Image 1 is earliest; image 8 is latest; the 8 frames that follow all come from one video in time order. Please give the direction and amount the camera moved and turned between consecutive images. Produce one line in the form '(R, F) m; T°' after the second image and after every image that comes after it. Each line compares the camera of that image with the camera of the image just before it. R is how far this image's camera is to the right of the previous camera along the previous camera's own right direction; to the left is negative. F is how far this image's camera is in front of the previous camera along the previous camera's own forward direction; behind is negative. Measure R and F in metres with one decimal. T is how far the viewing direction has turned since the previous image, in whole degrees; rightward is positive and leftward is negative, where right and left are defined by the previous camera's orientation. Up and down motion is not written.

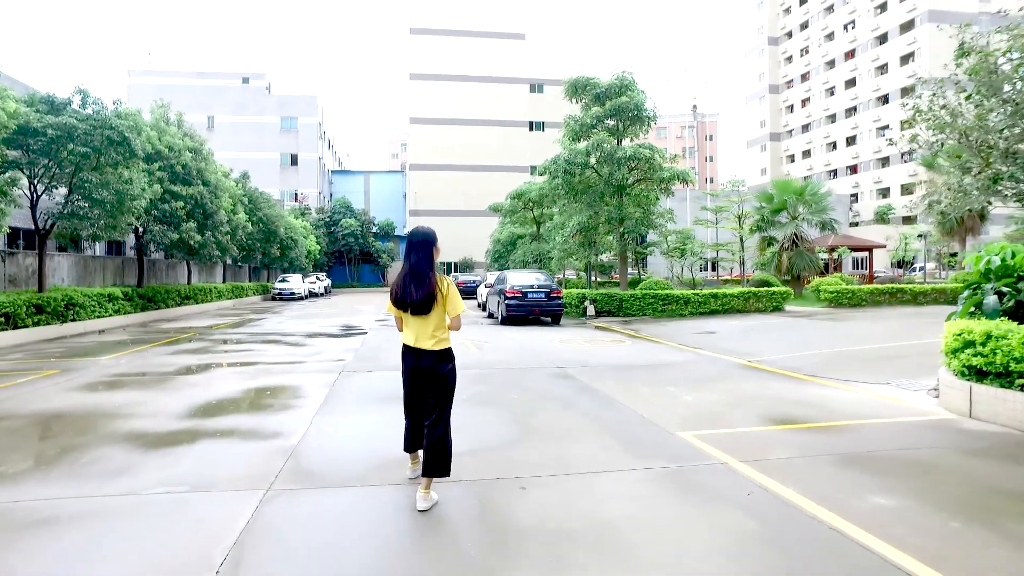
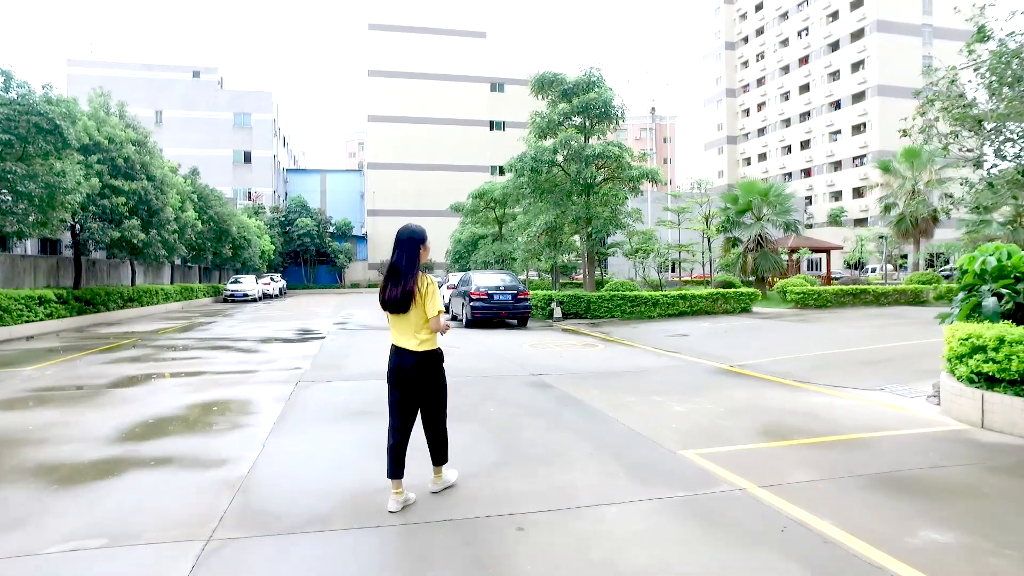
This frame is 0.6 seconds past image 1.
(-0.2, +0.6) m; +4°
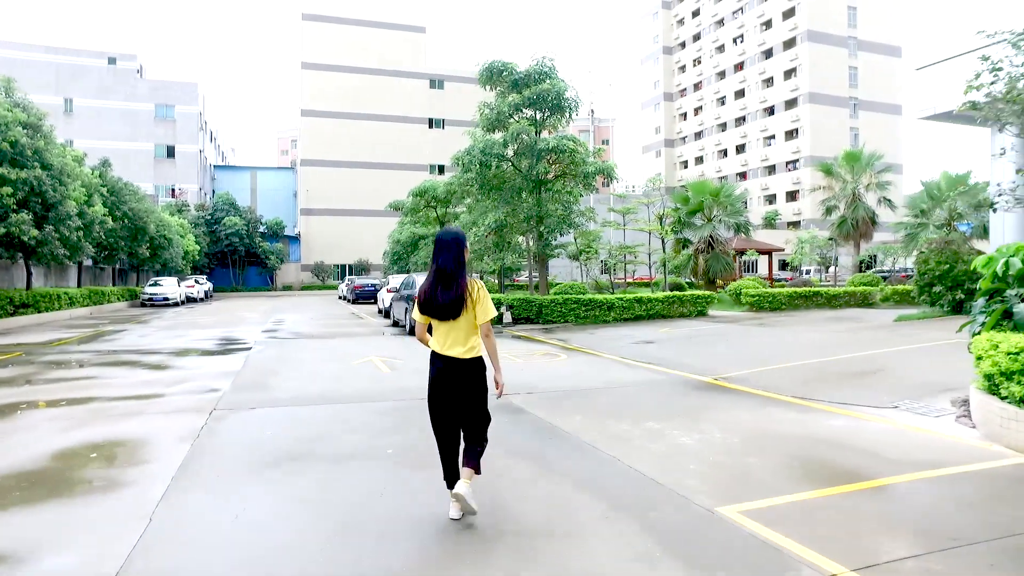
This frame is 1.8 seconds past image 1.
(-0.2, +1.2) m; +5°
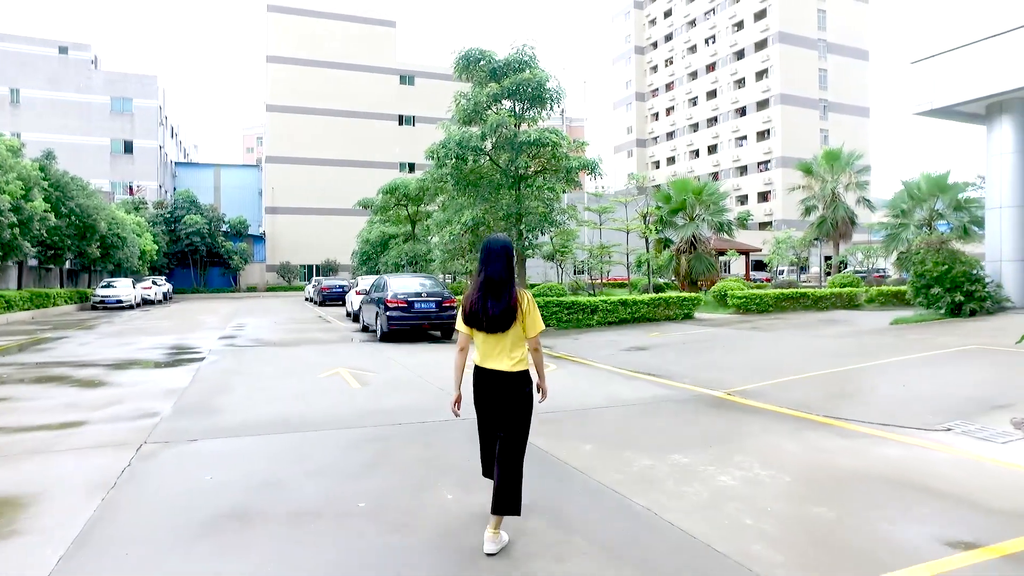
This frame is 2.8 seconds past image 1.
(-0.2, +1.0) m; +3°
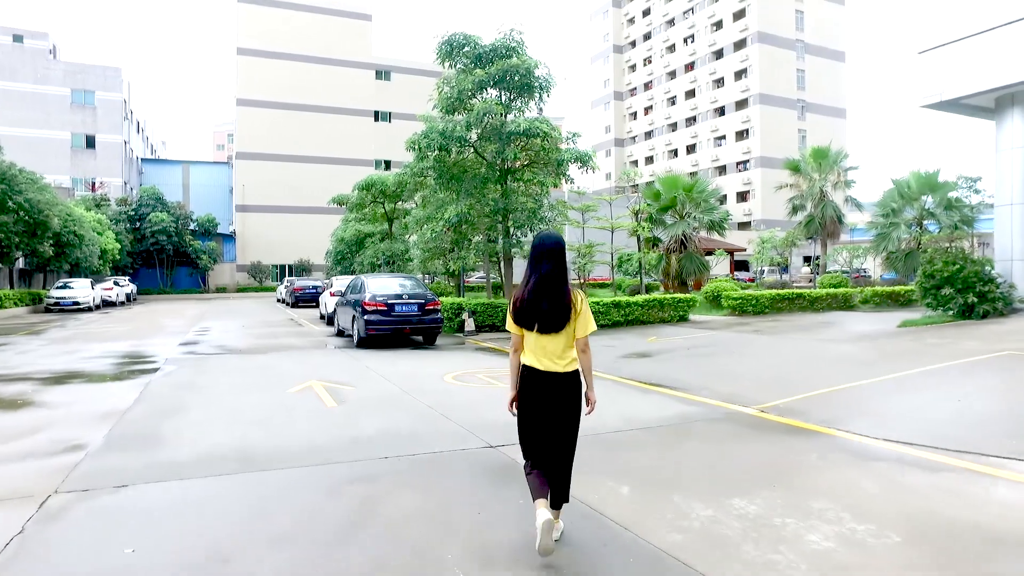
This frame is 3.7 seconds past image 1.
(-0.2, +1.0) m; +2°
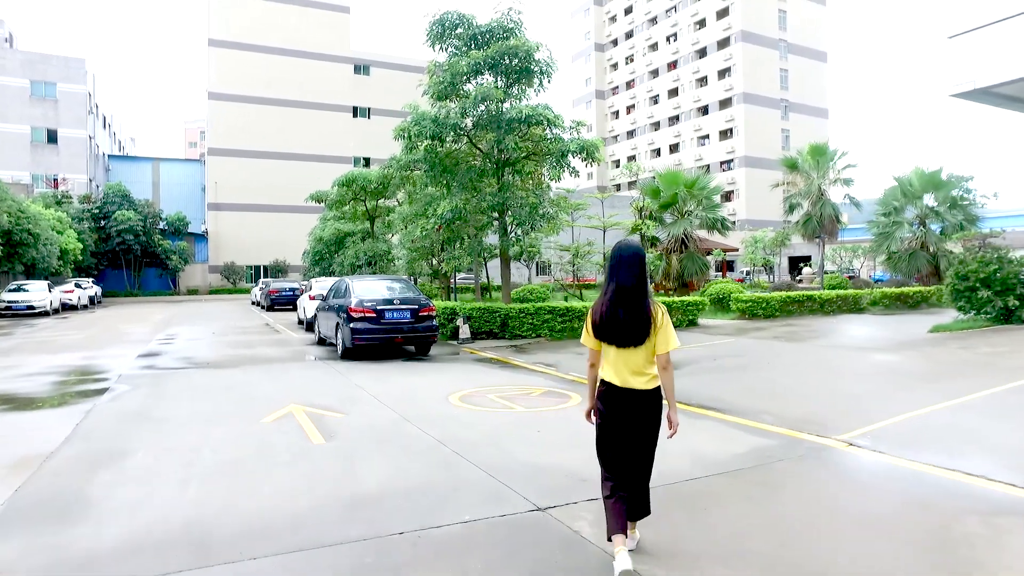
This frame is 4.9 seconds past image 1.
(-0.4, +1.3) m; +2°
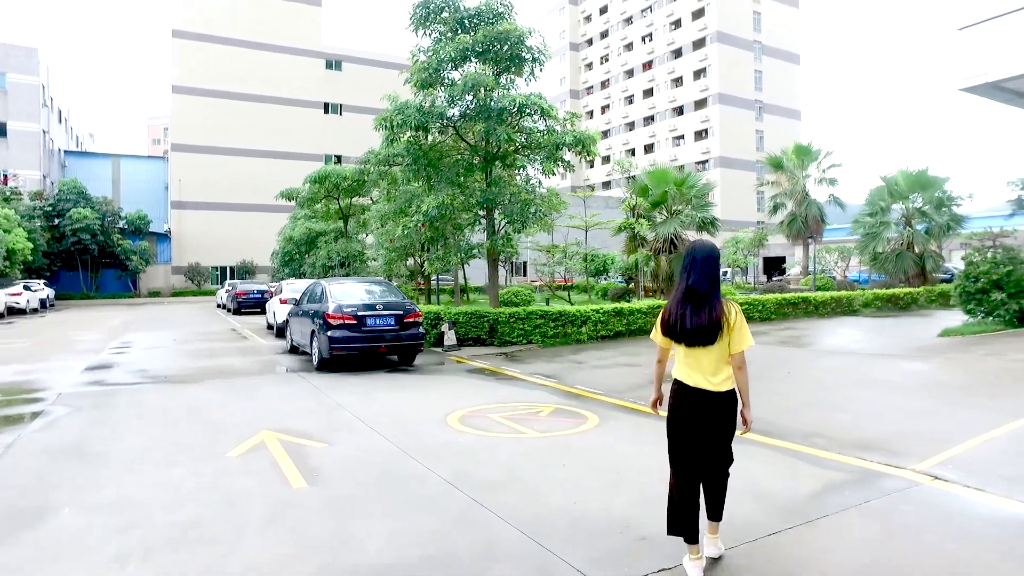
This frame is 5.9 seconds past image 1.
(-0.3, +0.9) m; +2°
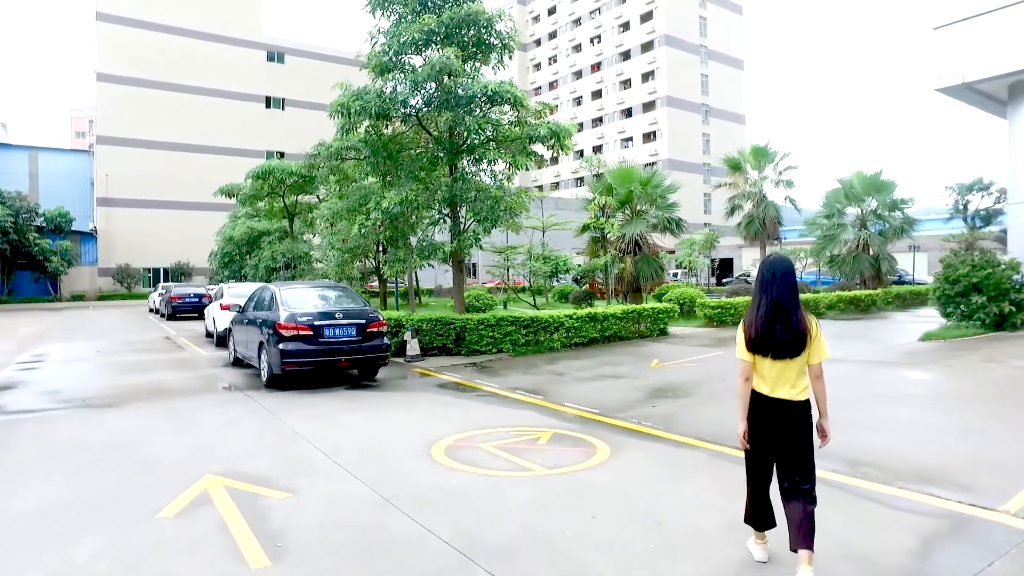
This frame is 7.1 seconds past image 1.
(-0.4, +1.0) m; +5°
